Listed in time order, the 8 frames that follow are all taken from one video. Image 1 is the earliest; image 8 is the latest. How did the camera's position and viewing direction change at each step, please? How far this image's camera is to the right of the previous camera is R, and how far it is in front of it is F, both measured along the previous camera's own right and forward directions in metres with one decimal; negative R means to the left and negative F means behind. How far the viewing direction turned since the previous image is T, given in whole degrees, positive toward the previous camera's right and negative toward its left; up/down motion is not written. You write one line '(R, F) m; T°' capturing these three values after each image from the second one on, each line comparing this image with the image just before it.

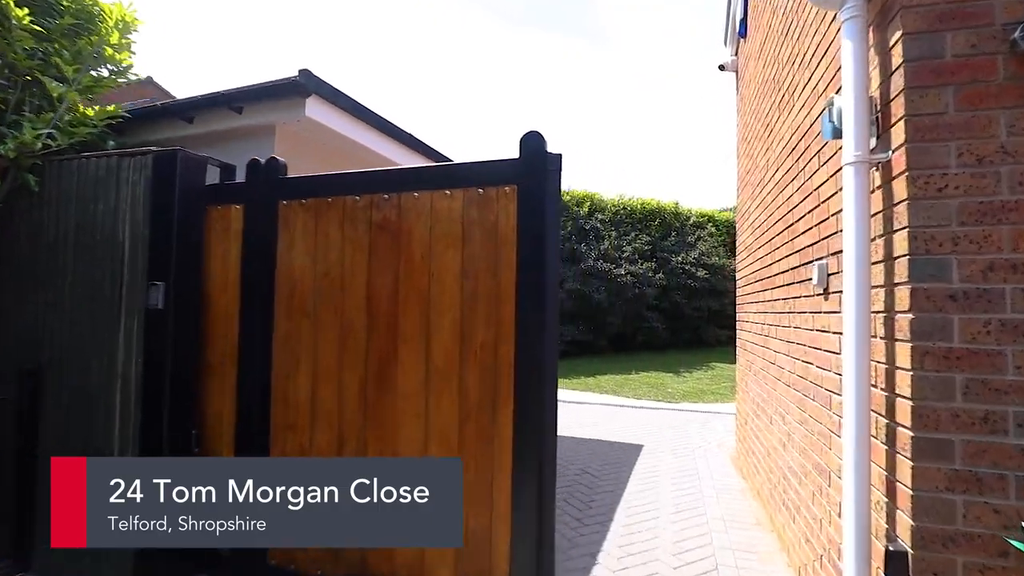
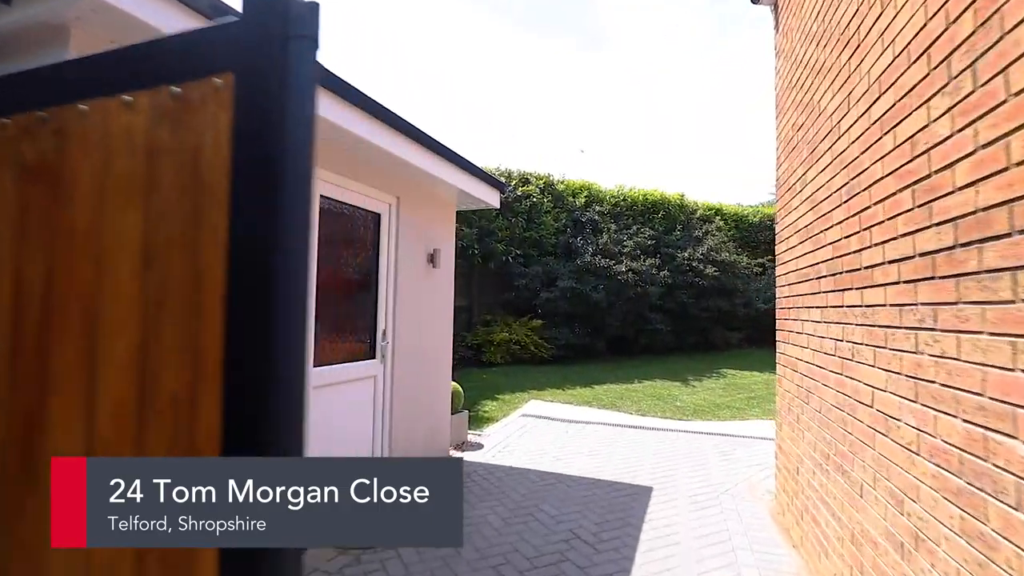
(+0.2, +1.1) m; 0°
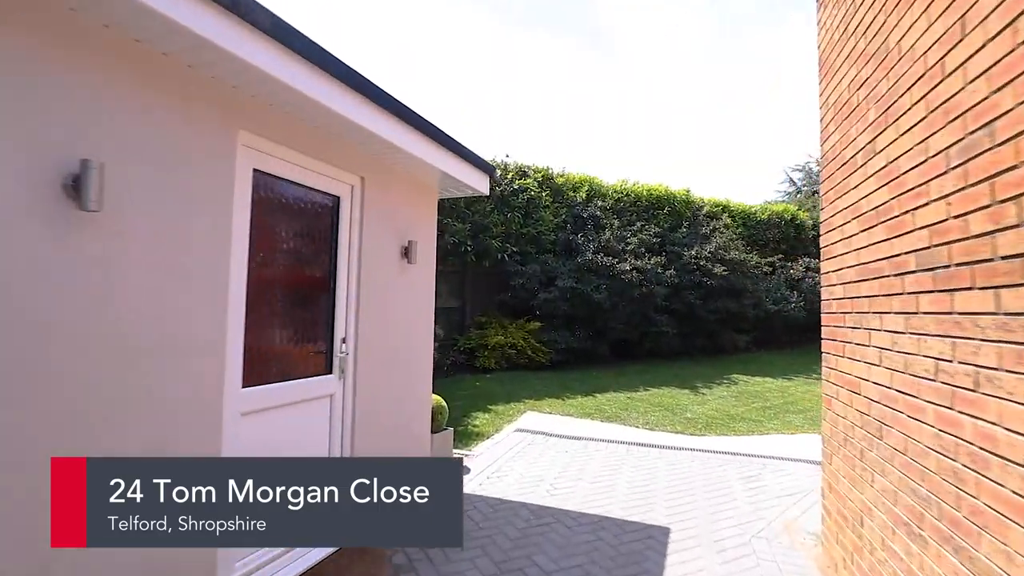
(+0.1, +0.7) m; 0°
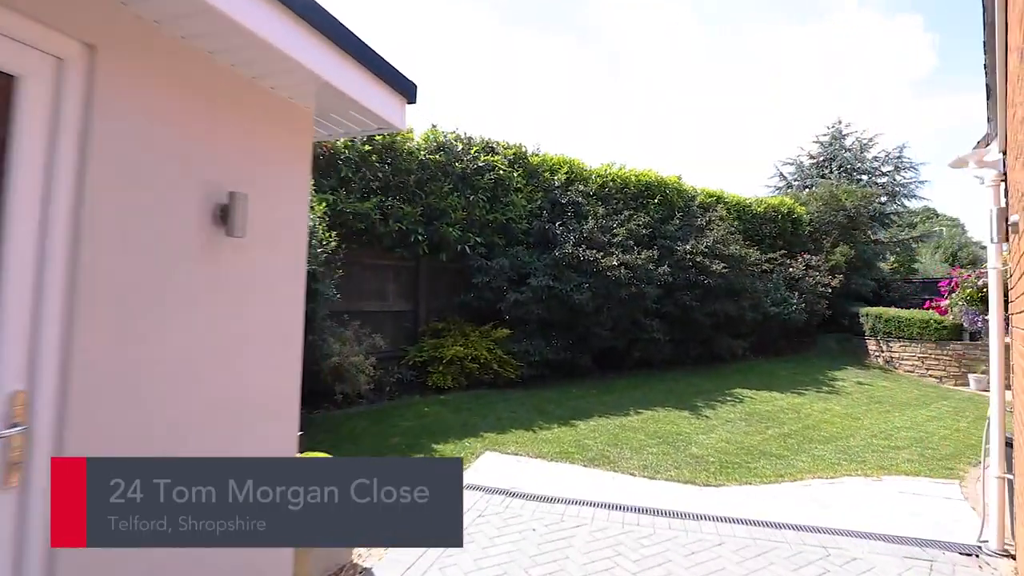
(+0.3, +1.7) m; +2°
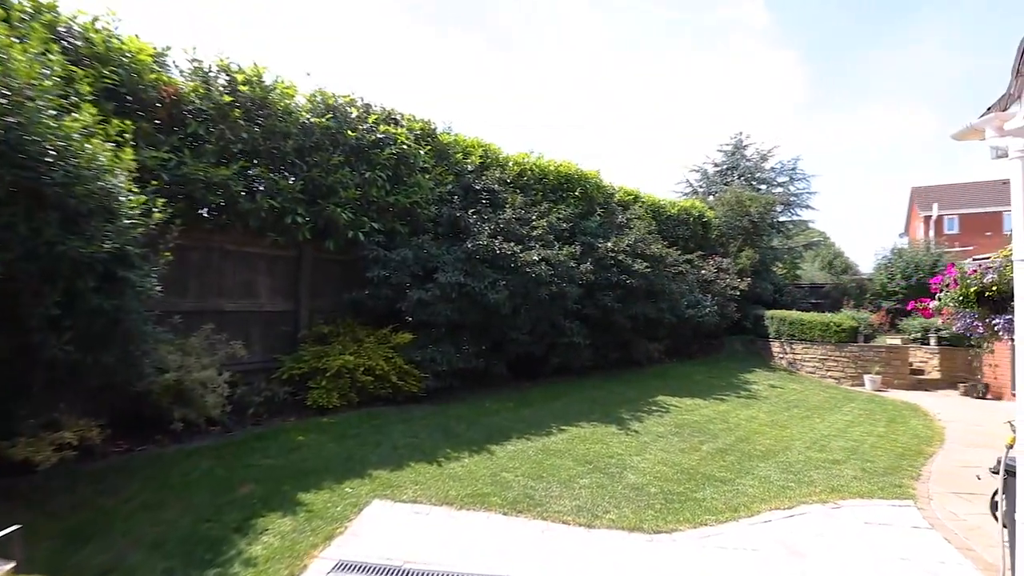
(+0.1, +1.1) m; +10°
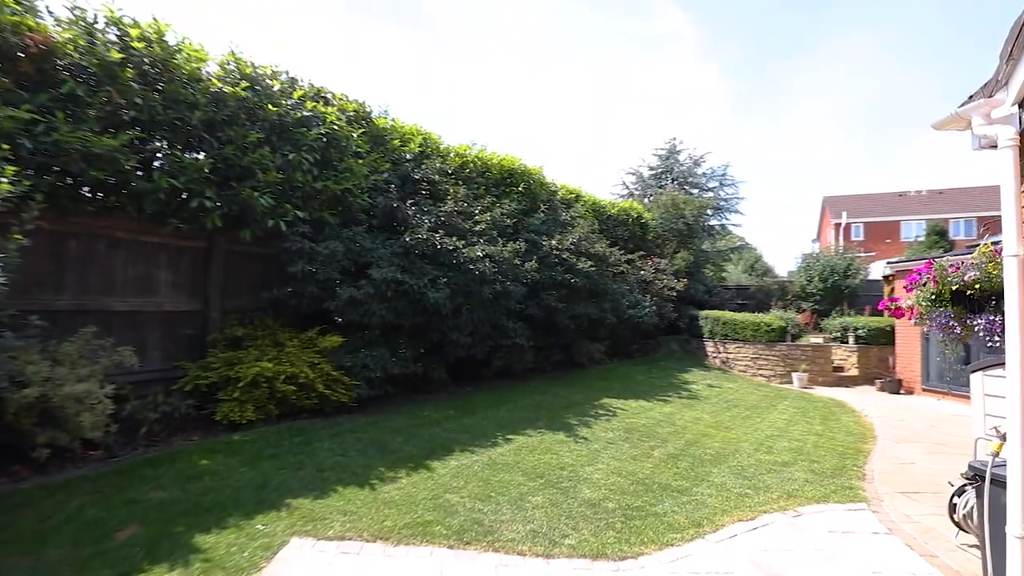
(-0.1, +0.5) m; +7°
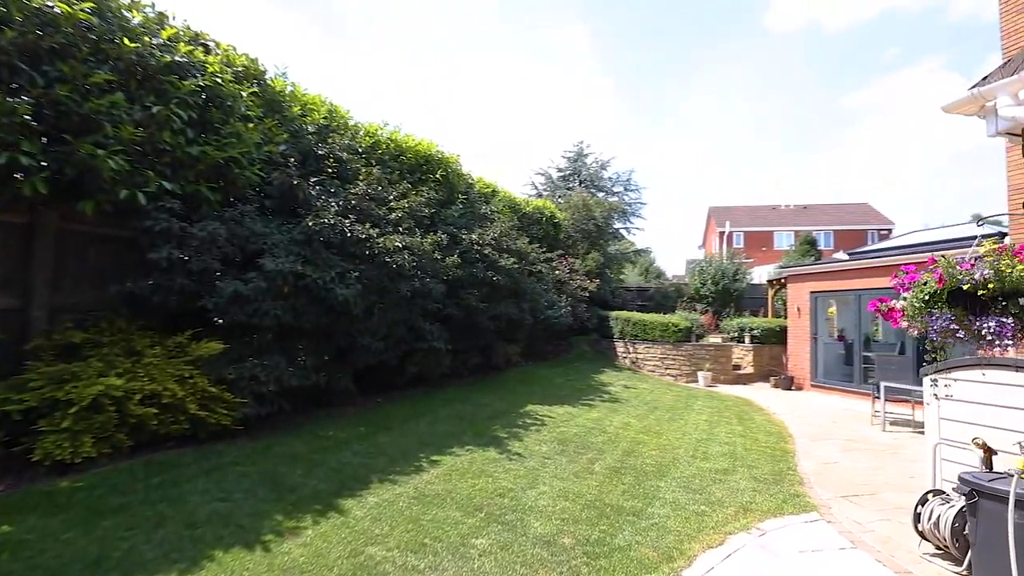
(-0.3, +0.8) m; +11°
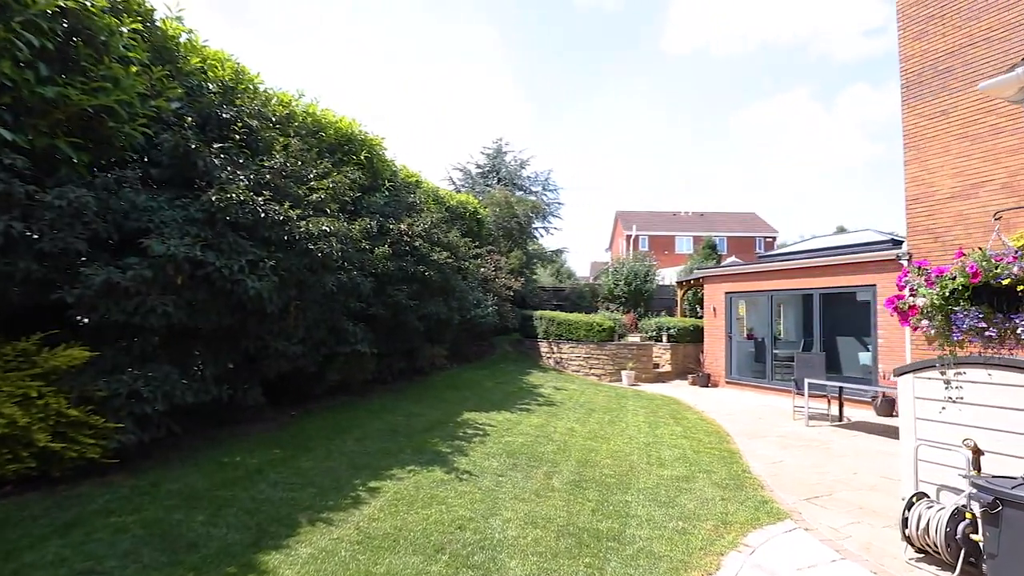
(-0.4, +0.7) m; +10°
